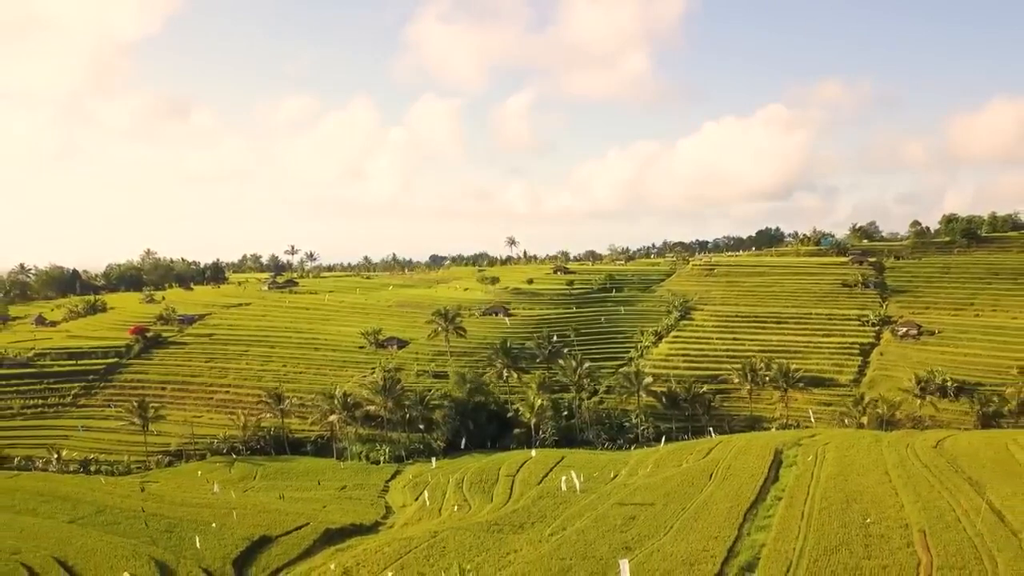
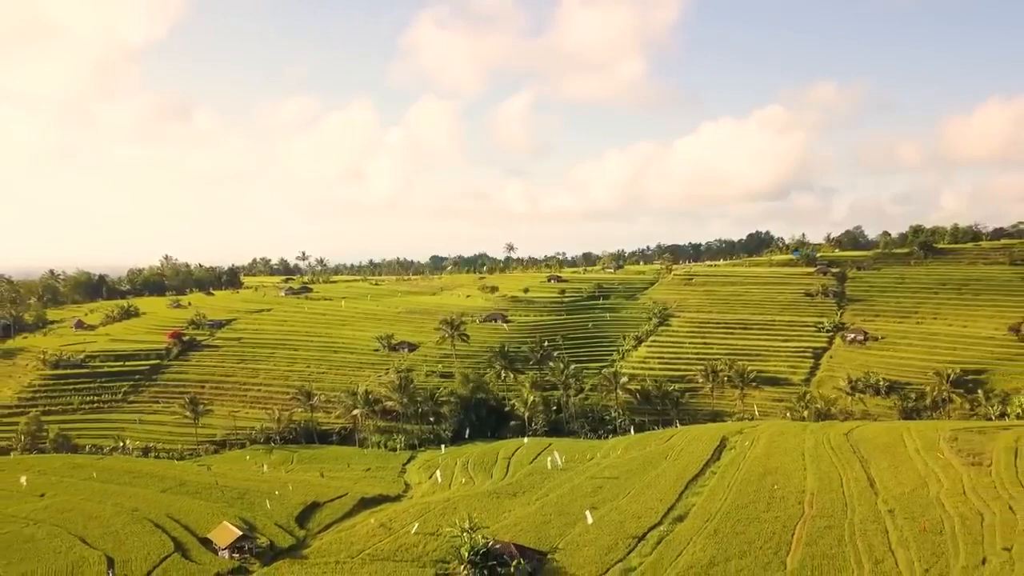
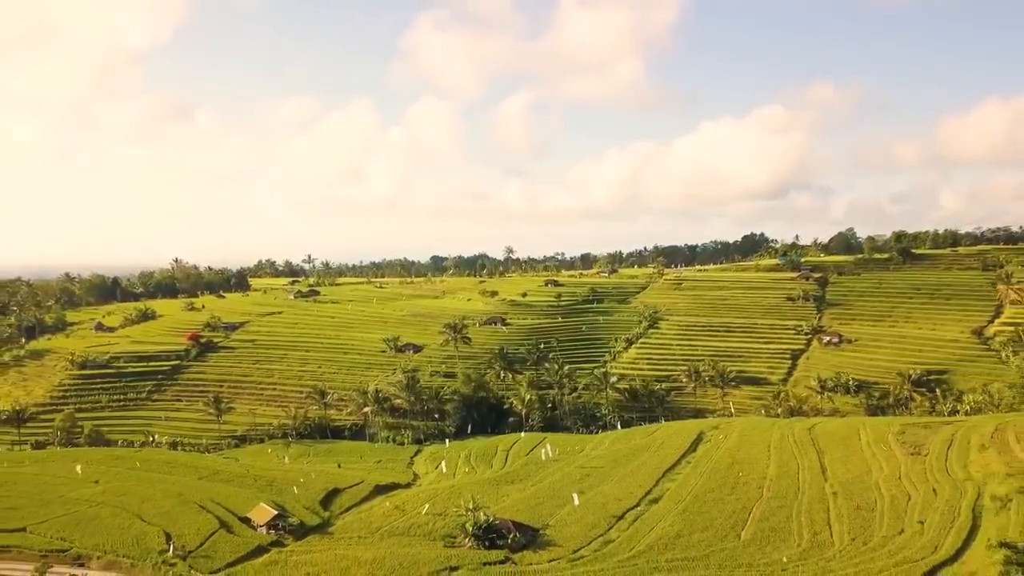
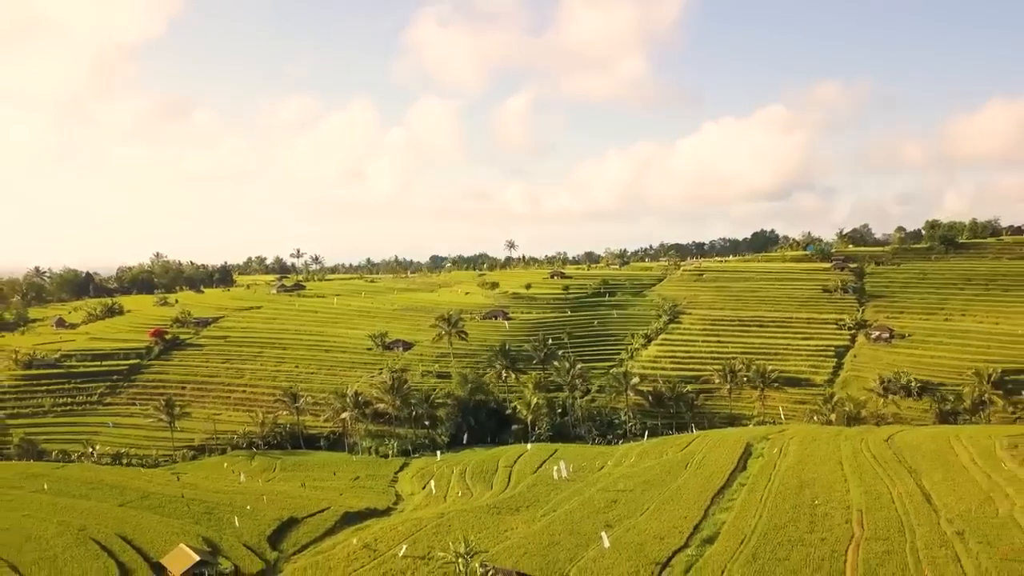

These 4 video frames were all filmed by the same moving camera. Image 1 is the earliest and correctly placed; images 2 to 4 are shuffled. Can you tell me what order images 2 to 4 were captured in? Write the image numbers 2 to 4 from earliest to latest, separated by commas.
4, 2, 3
